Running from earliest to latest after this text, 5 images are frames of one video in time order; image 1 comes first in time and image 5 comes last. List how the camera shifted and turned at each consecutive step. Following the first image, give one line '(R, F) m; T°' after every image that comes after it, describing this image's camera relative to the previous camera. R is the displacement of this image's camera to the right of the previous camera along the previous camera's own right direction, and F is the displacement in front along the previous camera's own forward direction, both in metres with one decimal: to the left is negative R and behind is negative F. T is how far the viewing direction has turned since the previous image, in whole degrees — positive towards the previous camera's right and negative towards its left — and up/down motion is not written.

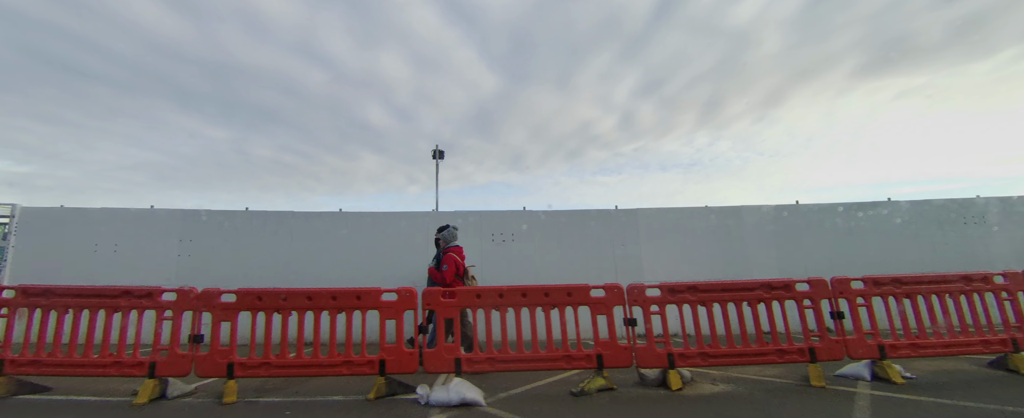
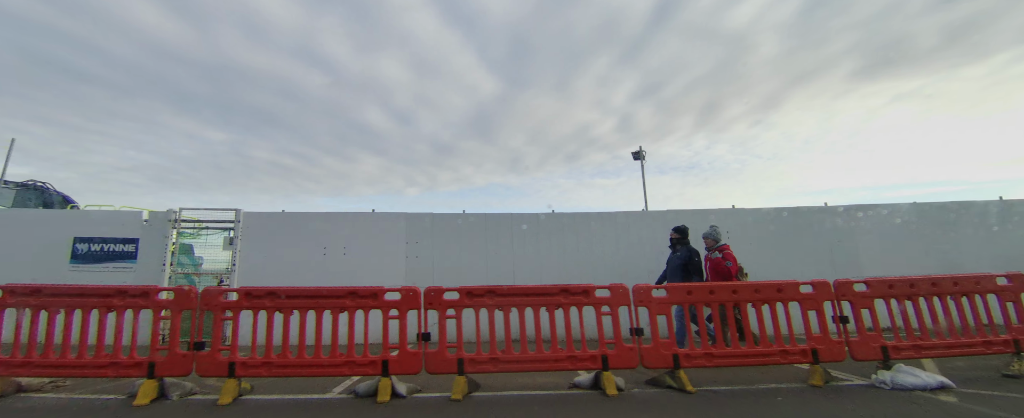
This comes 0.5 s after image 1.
(-2.2, -0.1) m; 0°
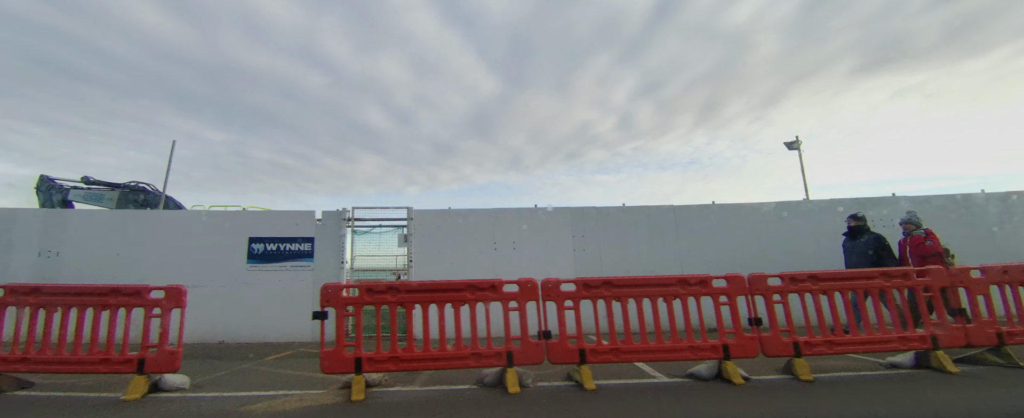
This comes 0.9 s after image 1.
(-1.5, +0.1) m; 0°
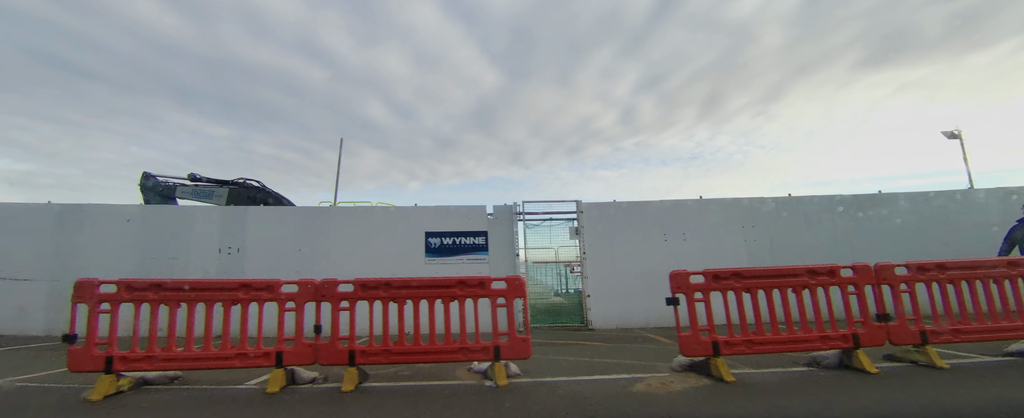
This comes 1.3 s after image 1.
(+0.4, -0.1) m; 0°
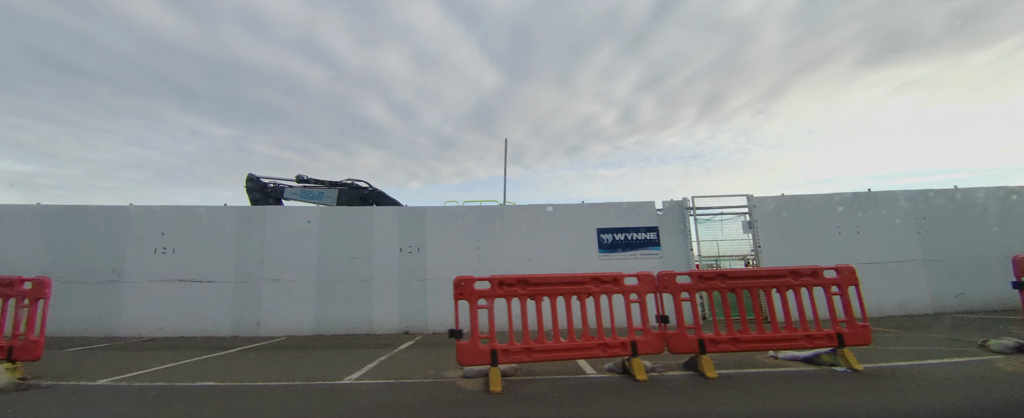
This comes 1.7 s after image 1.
(-1.4, -0.1) m; 0°
